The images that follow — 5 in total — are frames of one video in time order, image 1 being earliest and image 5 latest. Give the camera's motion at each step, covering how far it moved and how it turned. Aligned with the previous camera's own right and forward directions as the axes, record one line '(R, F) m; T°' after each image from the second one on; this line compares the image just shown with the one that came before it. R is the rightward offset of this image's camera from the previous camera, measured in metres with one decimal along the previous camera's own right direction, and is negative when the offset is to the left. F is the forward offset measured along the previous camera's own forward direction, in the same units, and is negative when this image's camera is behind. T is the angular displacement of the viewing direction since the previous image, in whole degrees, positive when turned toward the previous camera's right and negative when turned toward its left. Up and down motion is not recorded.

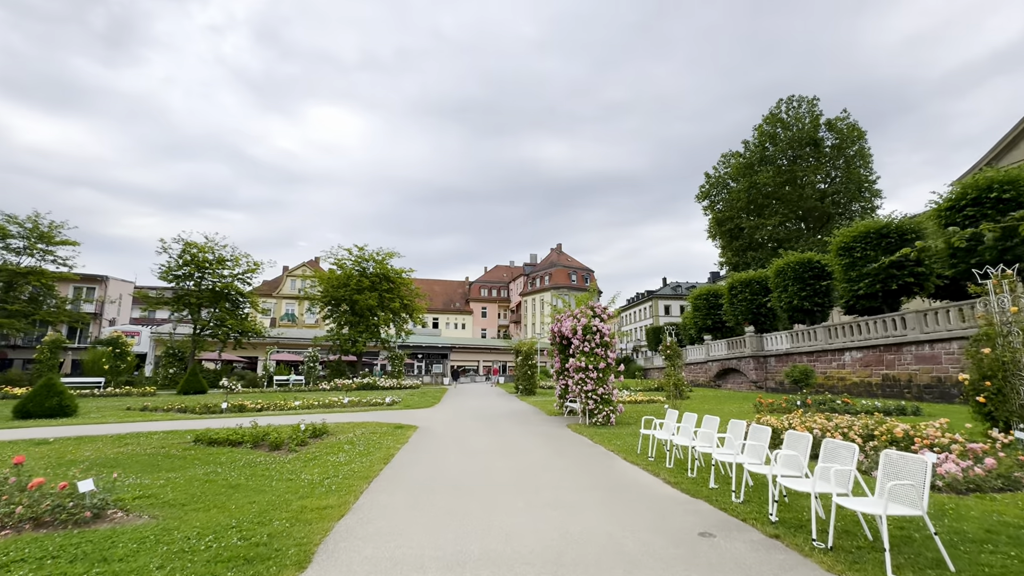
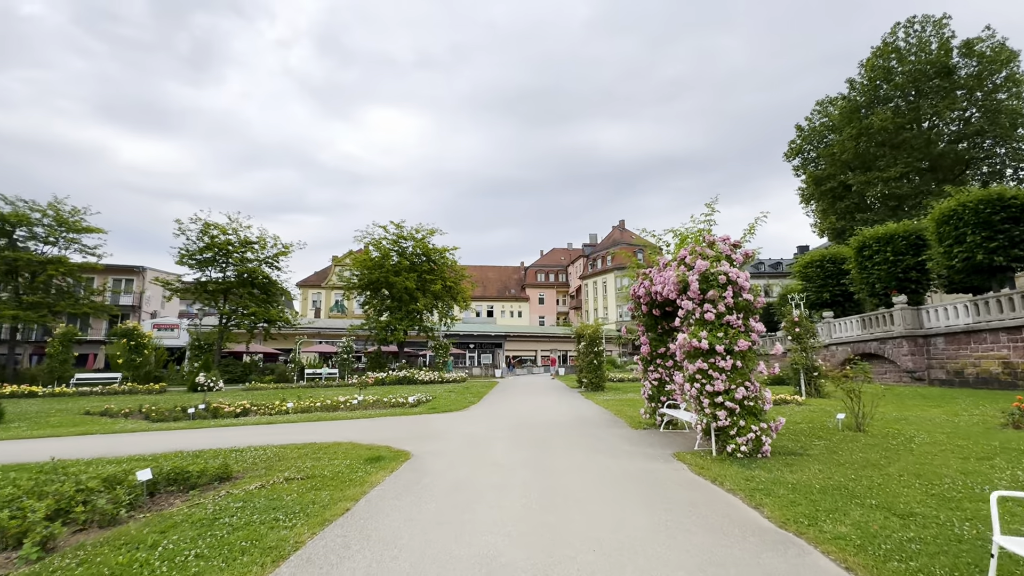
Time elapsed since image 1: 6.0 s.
(0.0, +5.7) m; -7°
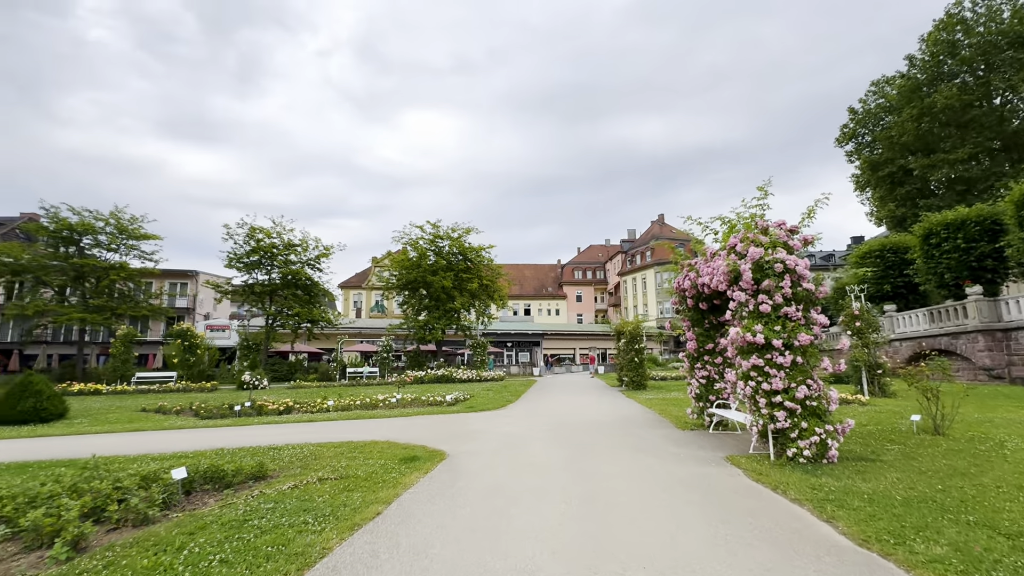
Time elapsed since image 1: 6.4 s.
(0.0, +0.3) m; -4°
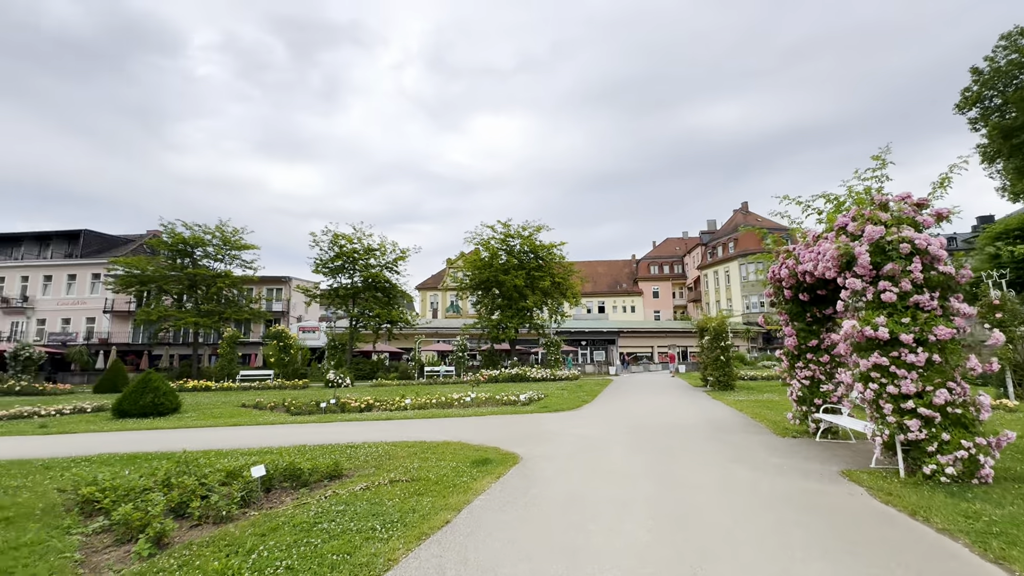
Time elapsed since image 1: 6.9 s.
(0.0, +0.4) m; -8°
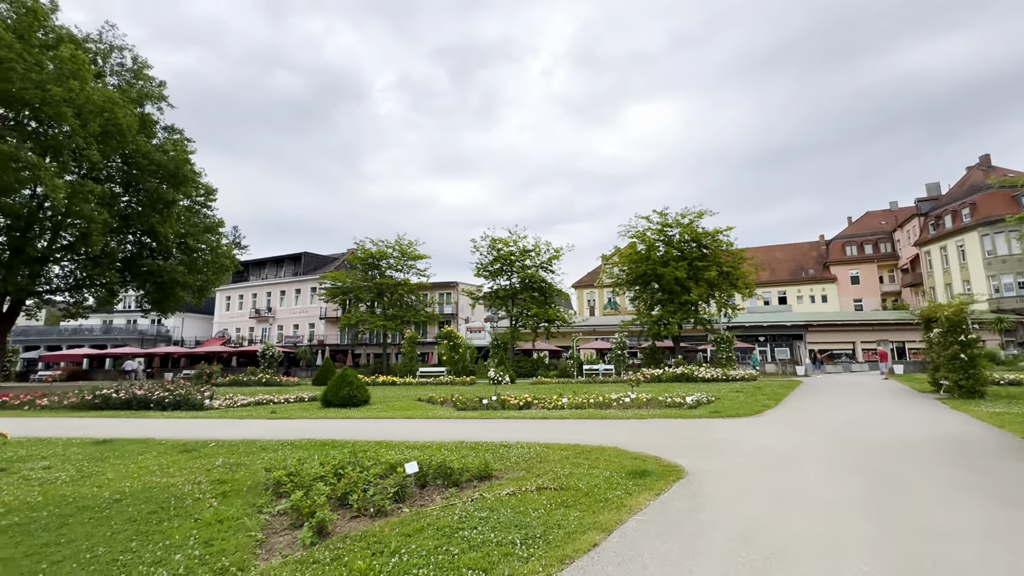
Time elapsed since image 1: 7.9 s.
(0.0, +0.5) m; -18°
